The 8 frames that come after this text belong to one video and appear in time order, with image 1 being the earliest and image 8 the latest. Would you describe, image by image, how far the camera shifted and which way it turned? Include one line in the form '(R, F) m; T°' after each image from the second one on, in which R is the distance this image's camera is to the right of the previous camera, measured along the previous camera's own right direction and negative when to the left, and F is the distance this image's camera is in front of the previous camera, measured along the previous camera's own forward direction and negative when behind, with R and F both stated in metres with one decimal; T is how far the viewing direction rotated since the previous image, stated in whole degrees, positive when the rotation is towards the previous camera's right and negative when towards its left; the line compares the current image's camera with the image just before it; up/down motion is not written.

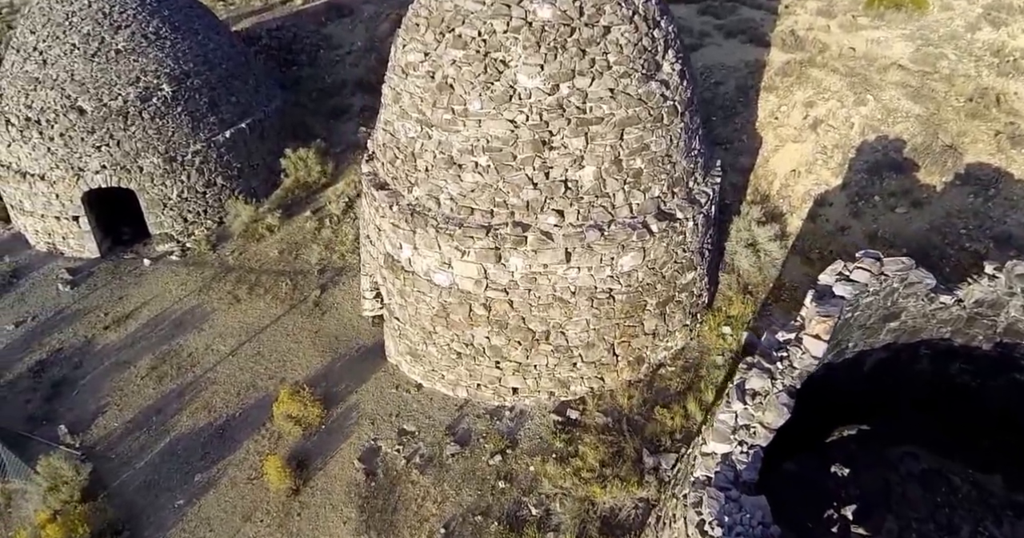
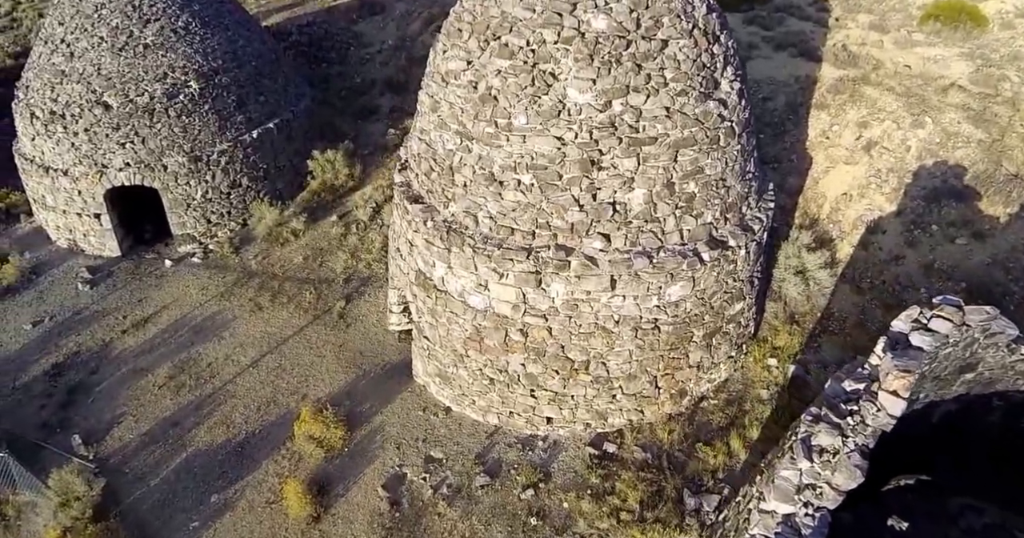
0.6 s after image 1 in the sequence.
(-0.2, +0.4) m; -1°
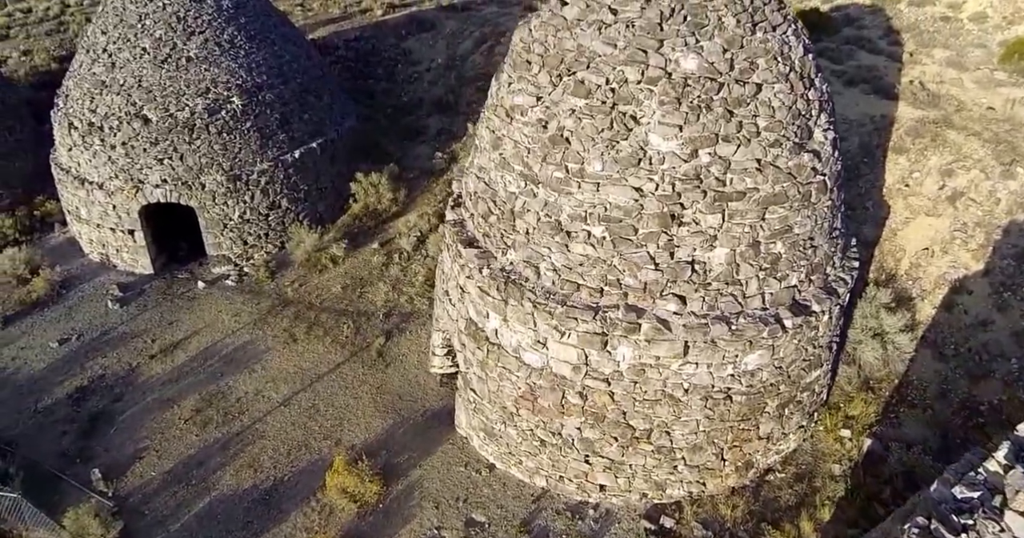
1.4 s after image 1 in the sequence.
(-0.3, +0.5) m; -2°
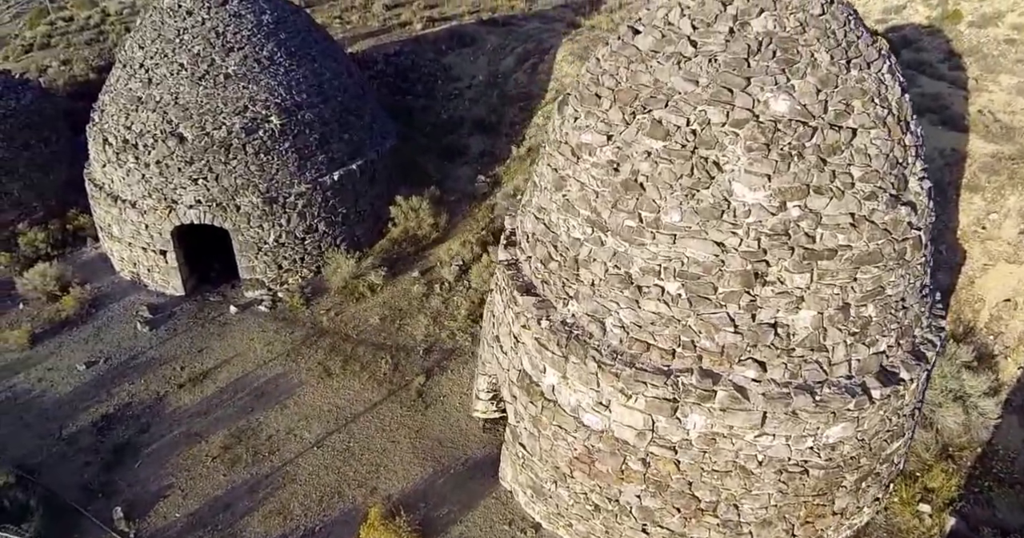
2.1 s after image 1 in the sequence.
(-0.2, +0.5) m; -2°
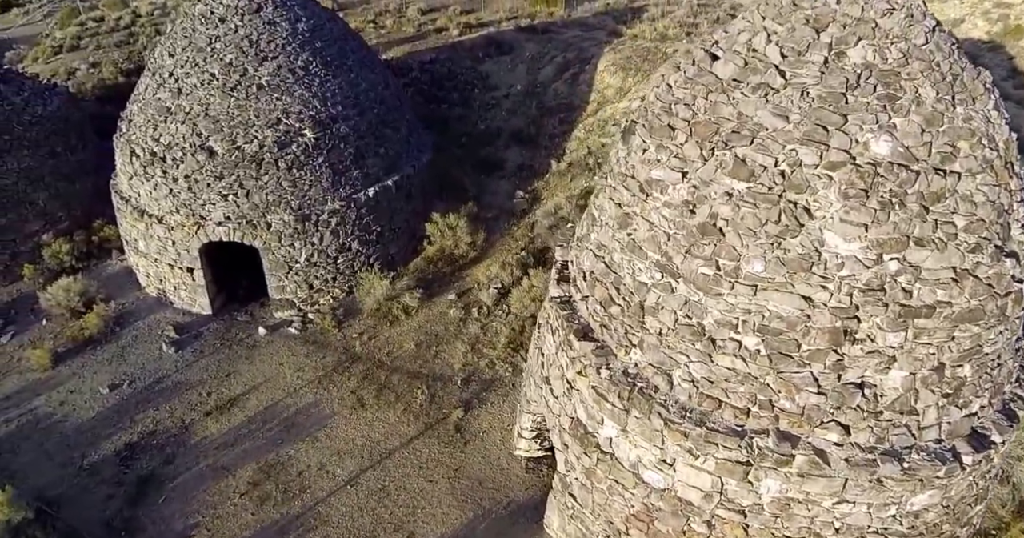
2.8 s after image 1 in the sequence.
(-0.2, +0.4) m; -1°
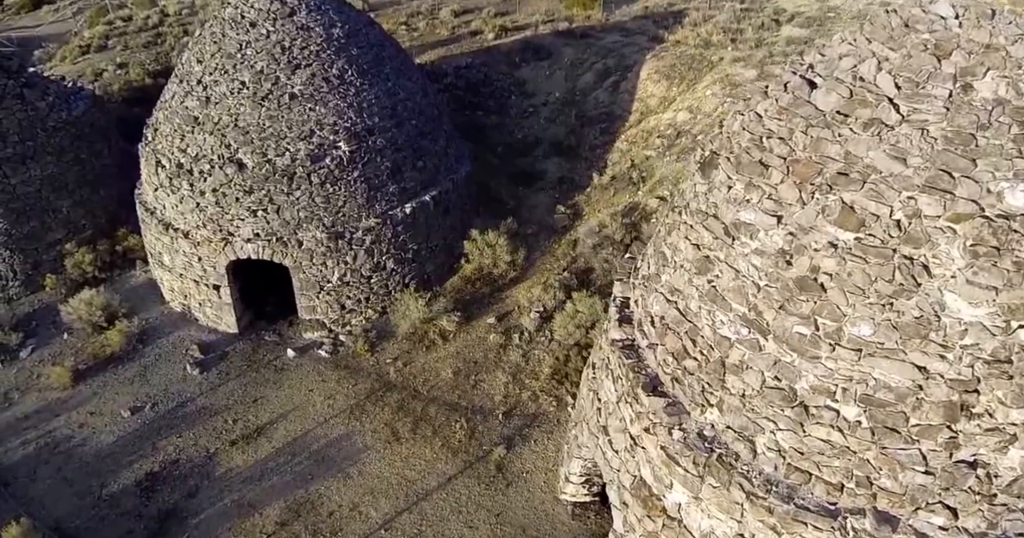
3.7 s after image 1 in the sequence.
(-0.3, +0.5) m; -1°
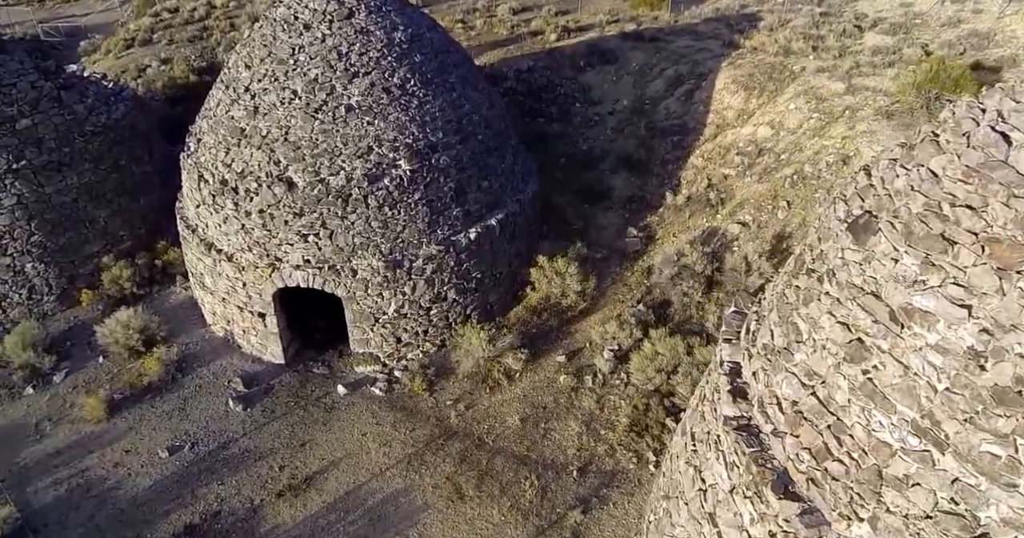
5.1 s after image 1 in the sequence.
(-0.4, +0.7) m; -2°
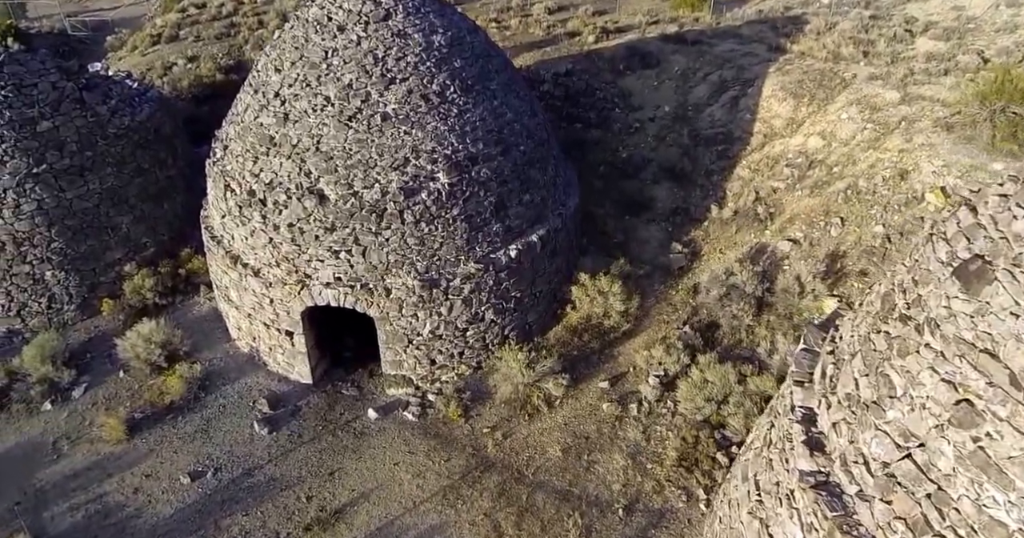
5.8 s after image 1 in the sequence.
(-0.2, +0.4) m; -1°
